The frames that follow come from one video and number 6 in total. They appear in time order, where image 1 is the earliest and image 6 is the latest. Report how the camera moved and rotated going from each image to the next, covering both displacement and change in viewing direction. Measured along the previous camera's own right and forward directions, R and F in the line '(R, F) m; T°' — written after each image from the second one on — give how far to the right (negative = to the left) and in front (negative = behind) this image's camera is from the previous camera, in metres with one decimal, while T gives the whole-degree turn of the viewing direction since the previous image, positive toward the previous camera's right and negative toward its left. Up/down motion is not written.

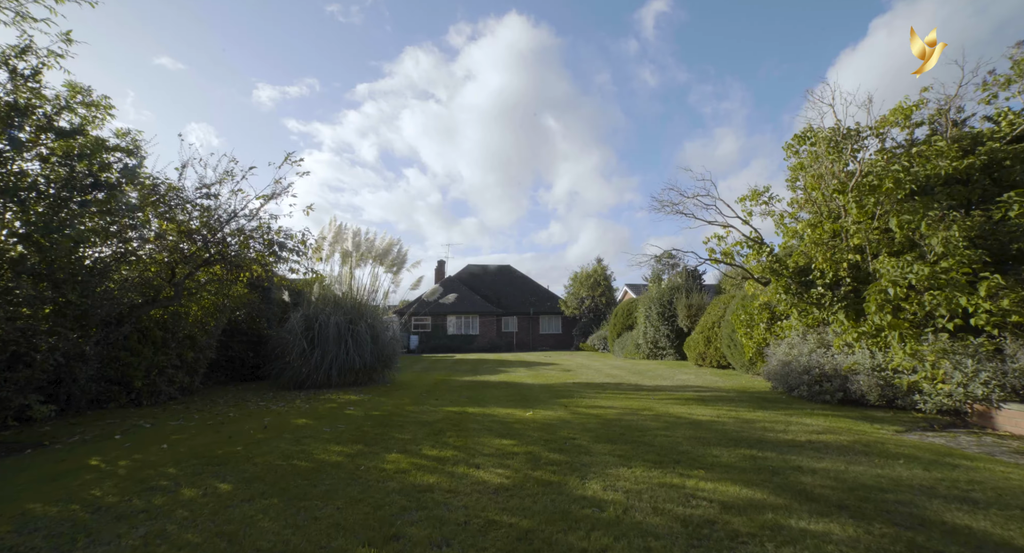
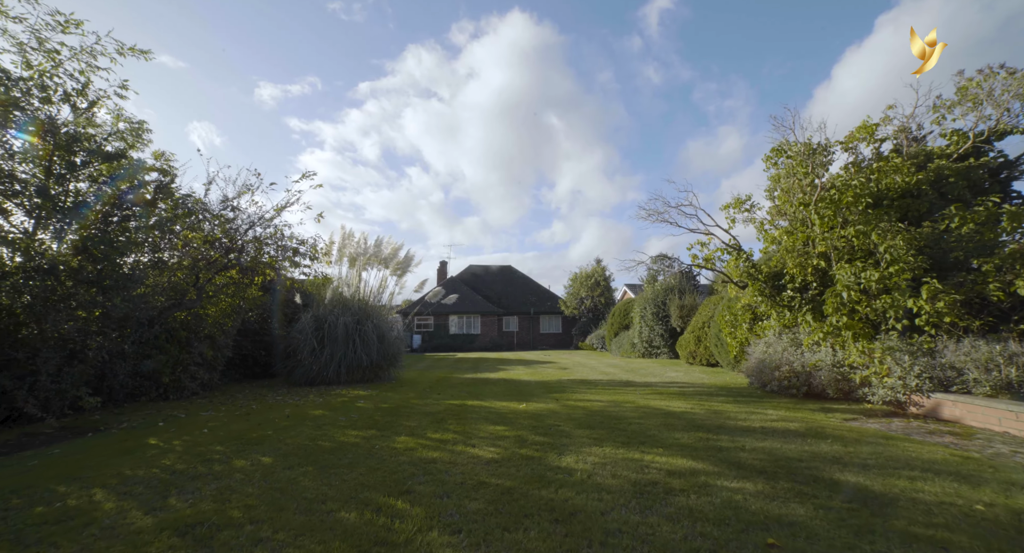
(+0.1, -0.5) m; 0°
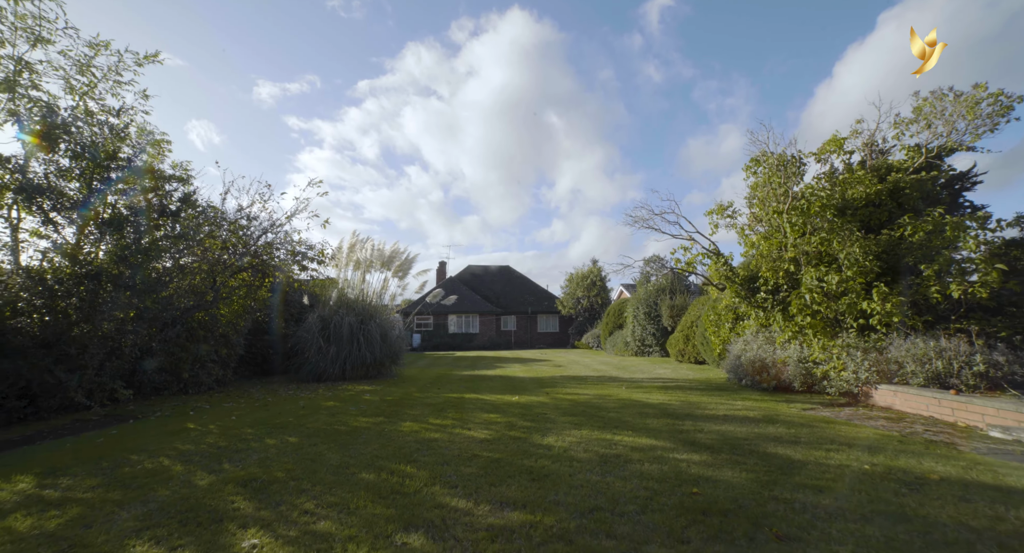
(+0.1, -0.4) m; 0°
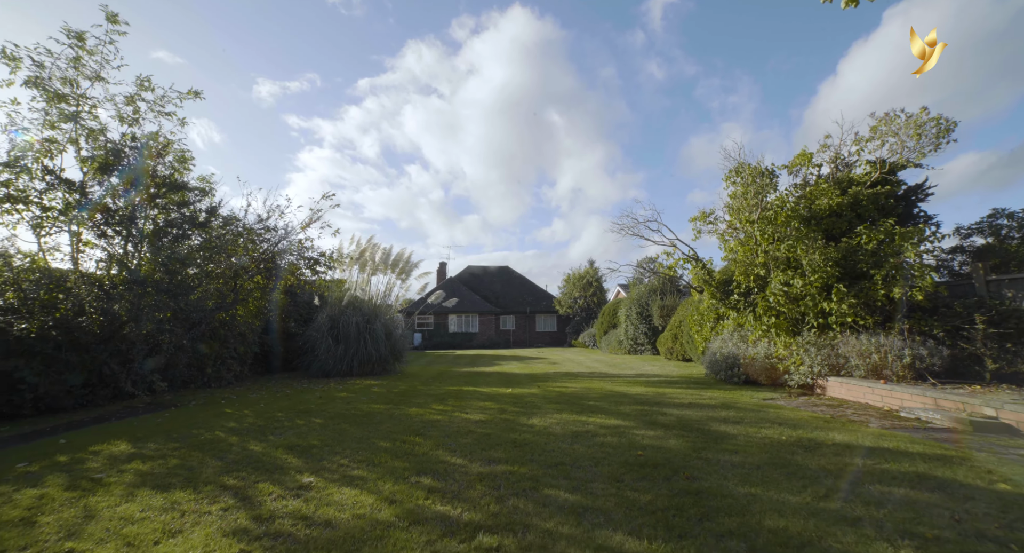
(+0.1, -0.6) m; 0°
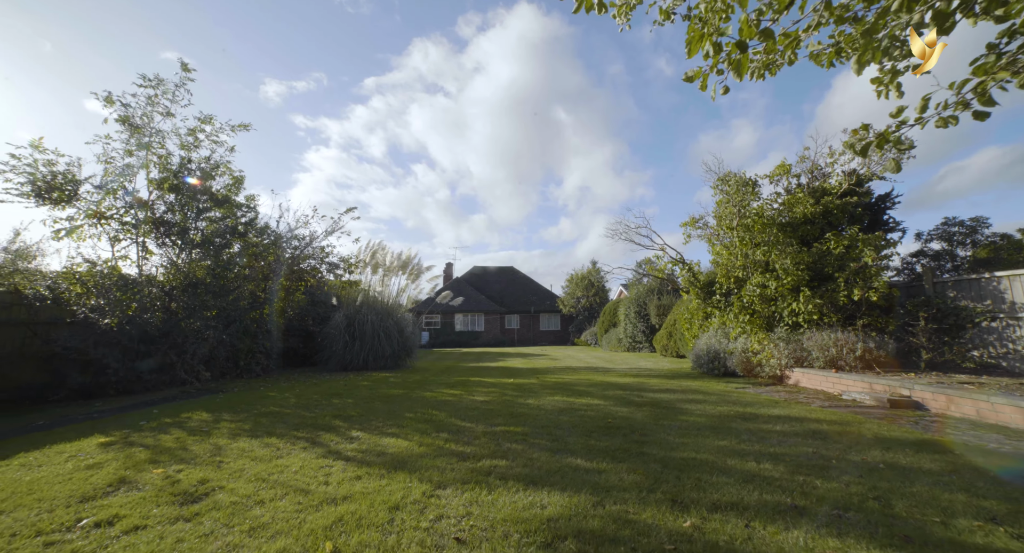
(+0.1, -0.7) m; -1°
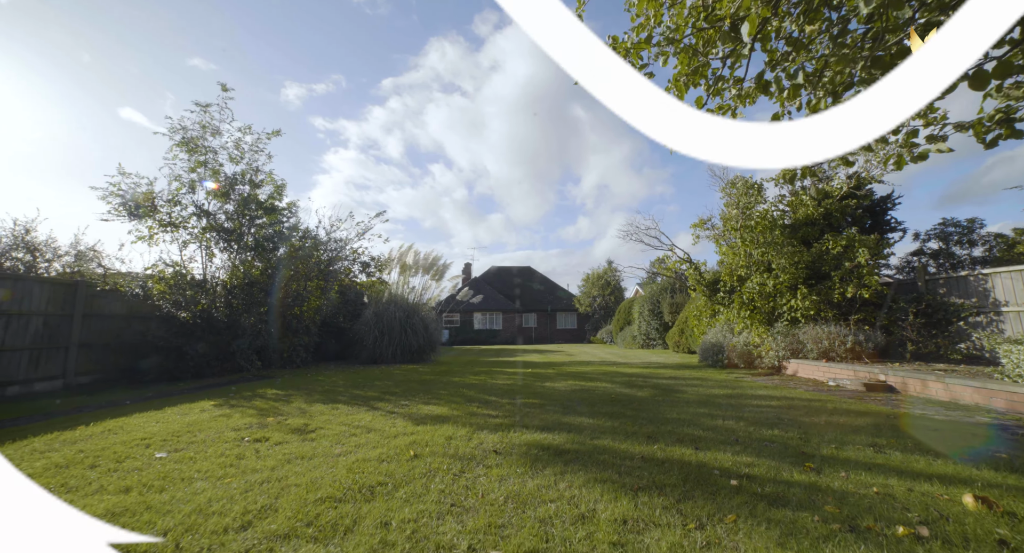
(0.0, -0.6) m; -2°
